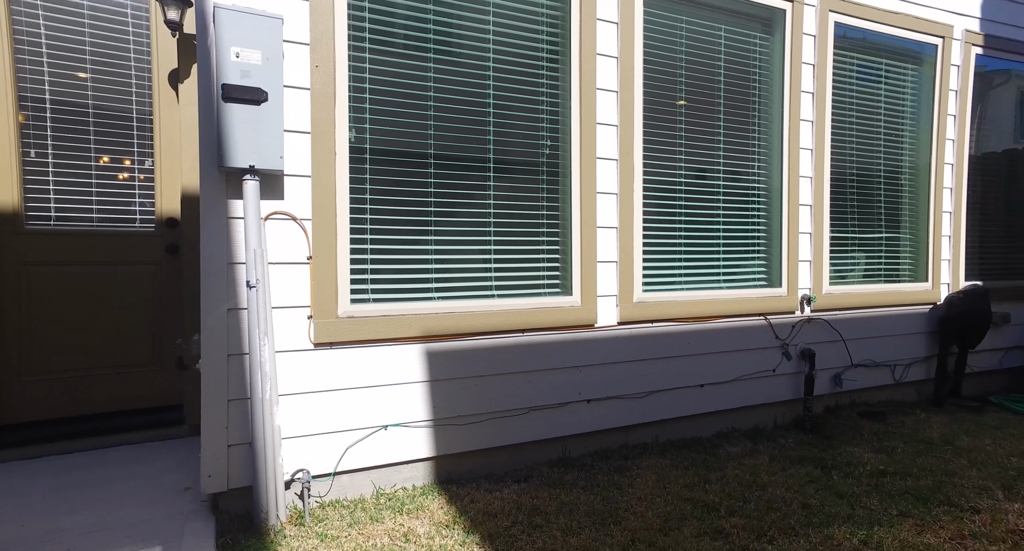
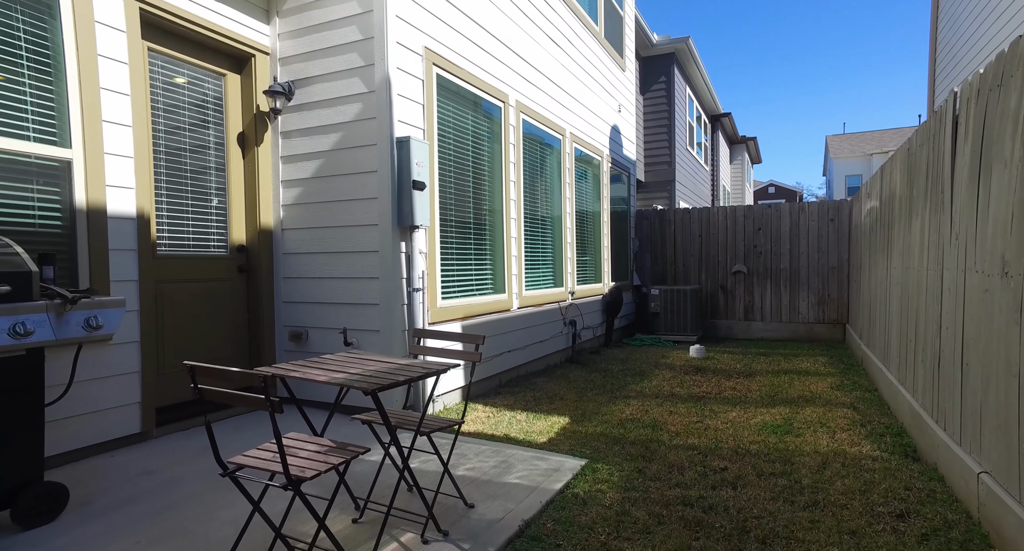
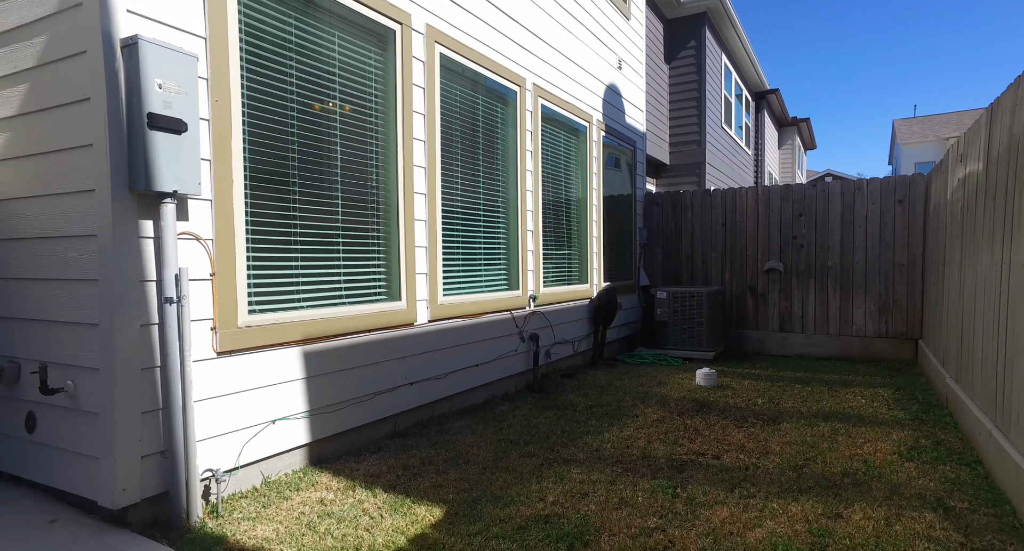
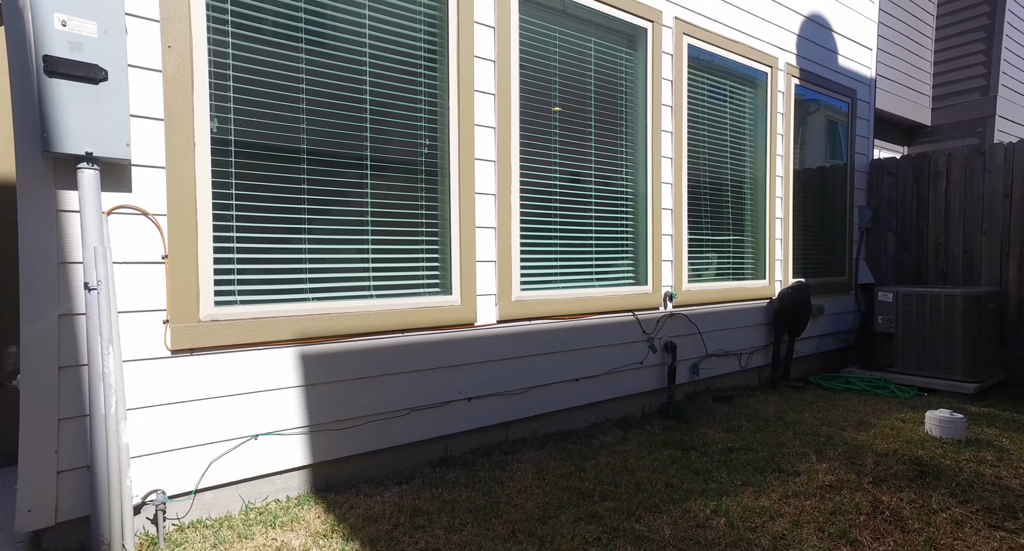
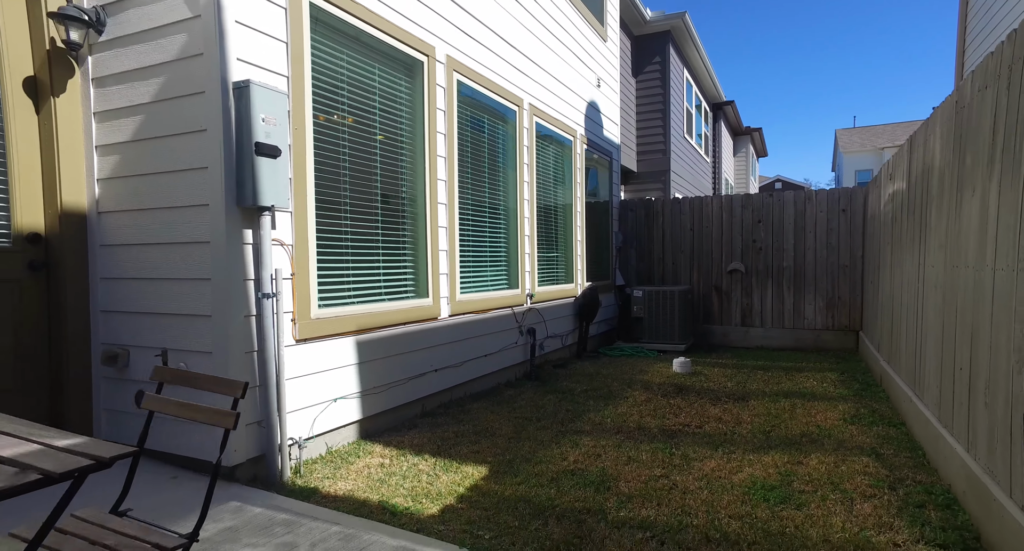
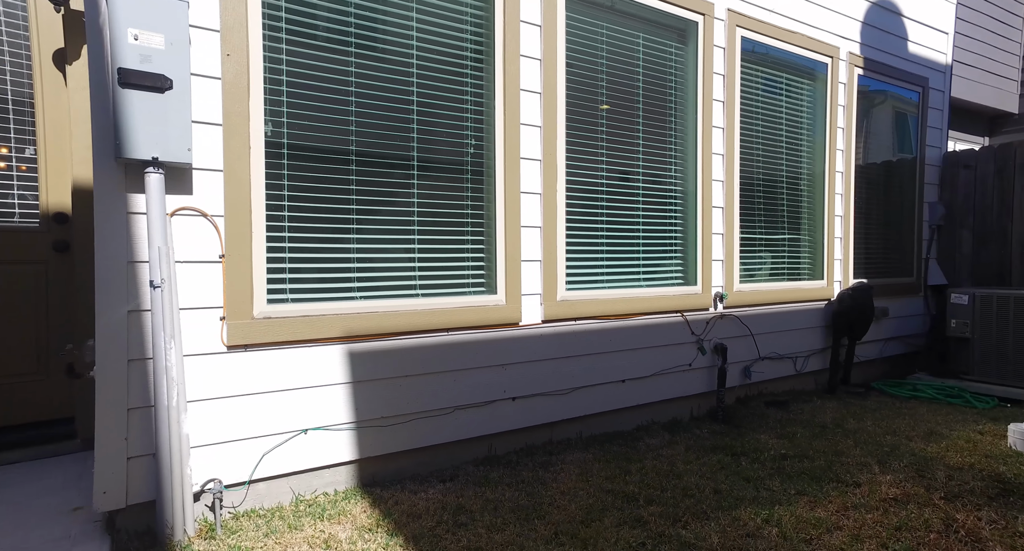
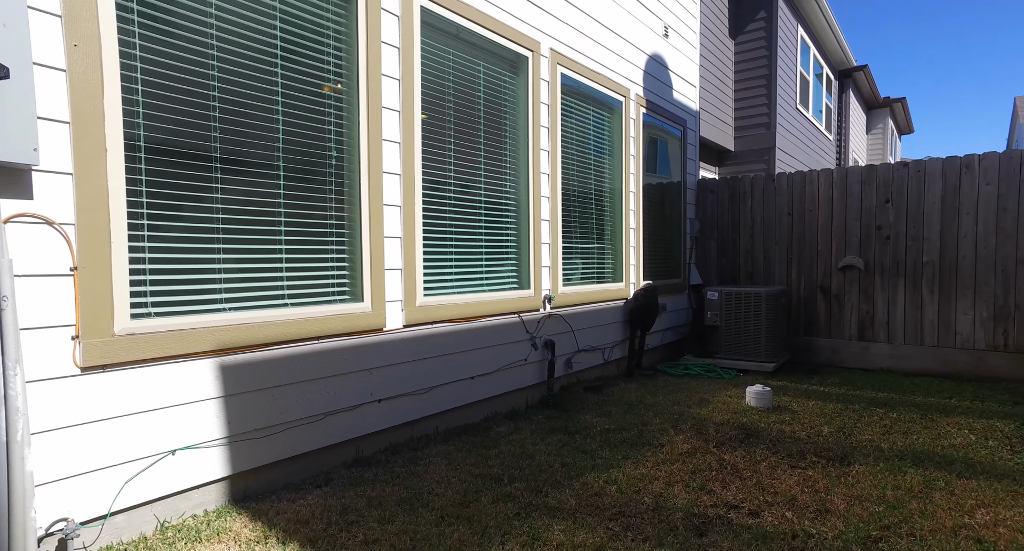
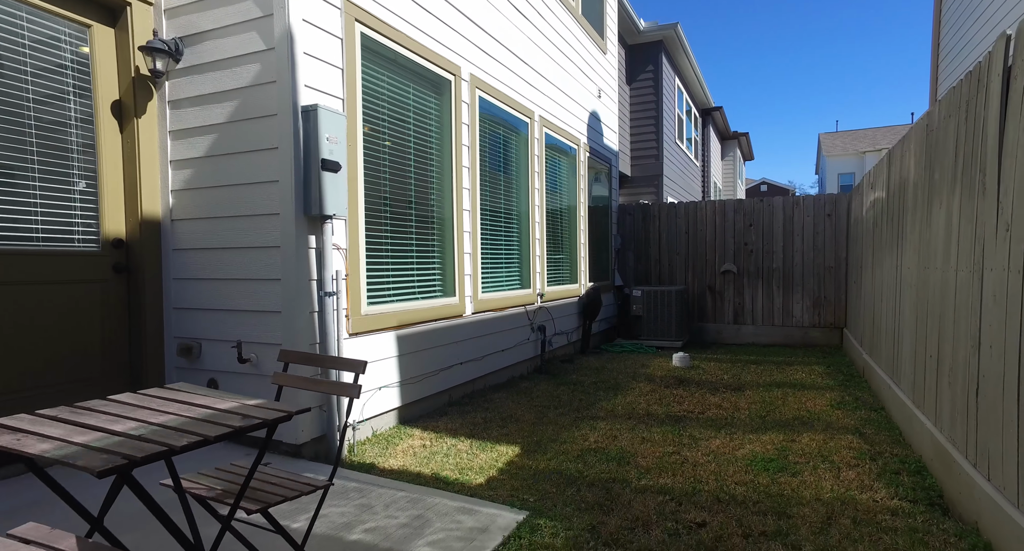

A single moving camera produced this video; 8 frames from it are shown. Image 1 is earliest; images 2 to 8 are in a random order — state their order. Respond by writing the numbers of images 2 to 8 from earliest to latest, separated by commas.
6, 4, 7, 3, 5, 8, 2
